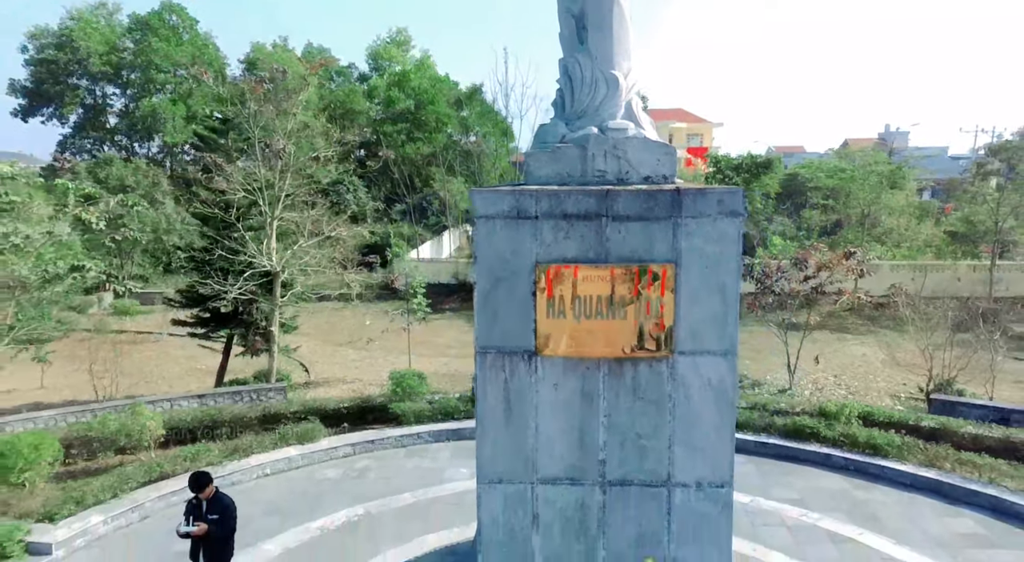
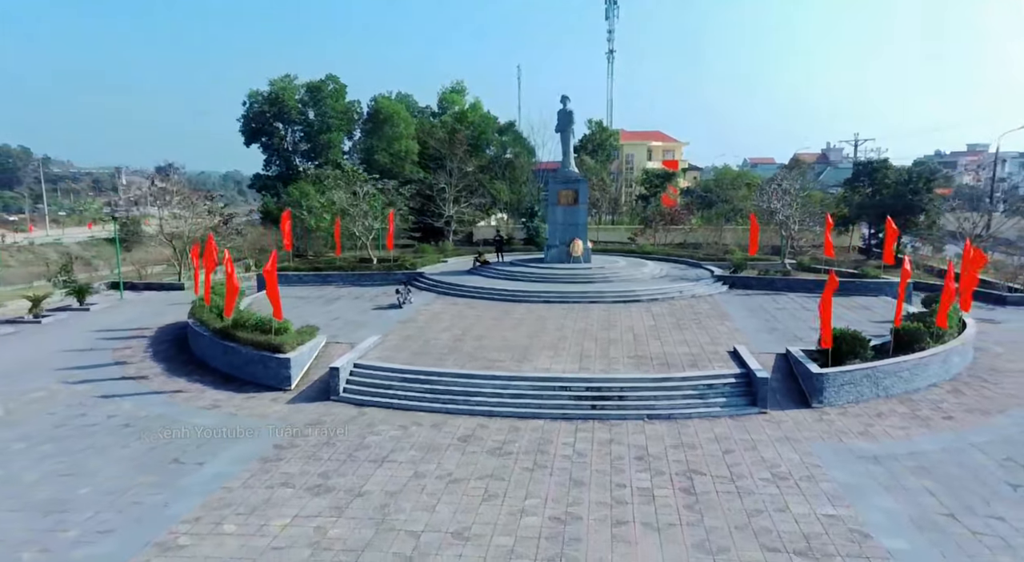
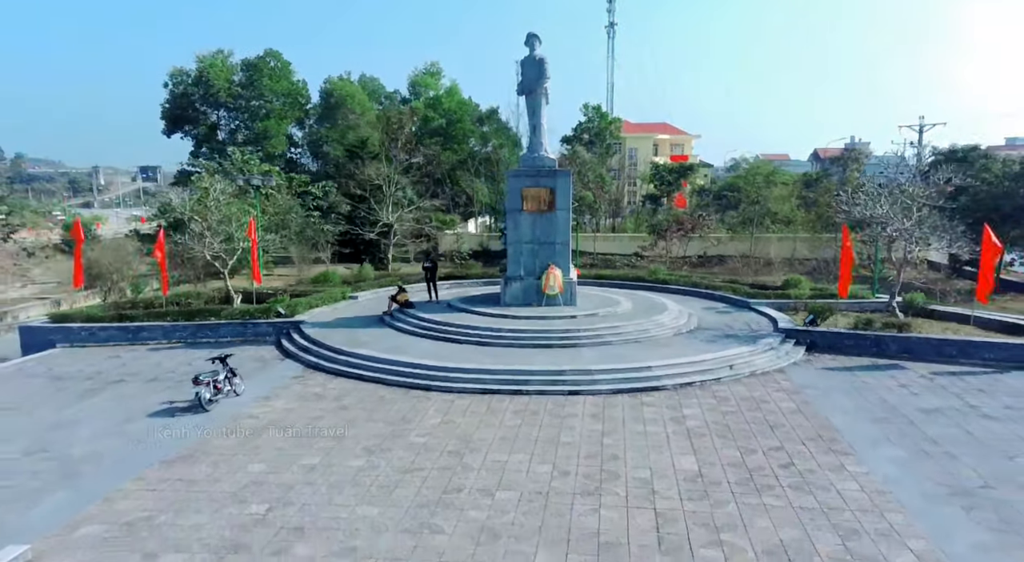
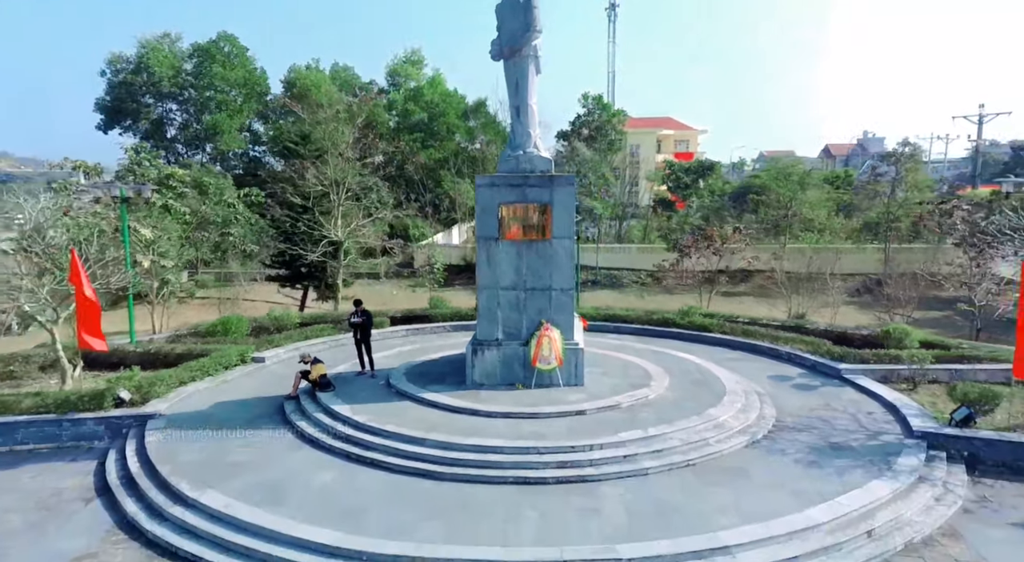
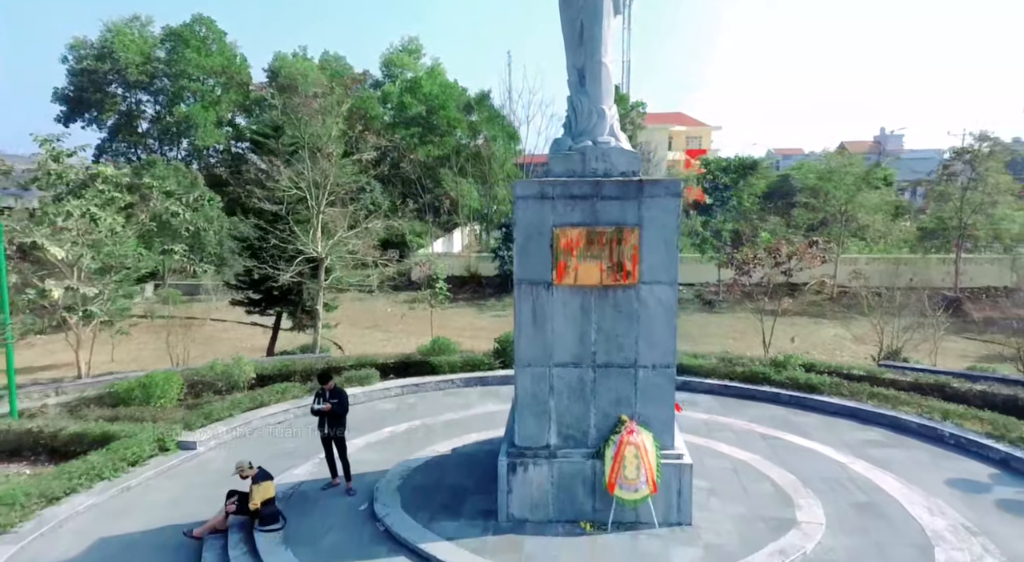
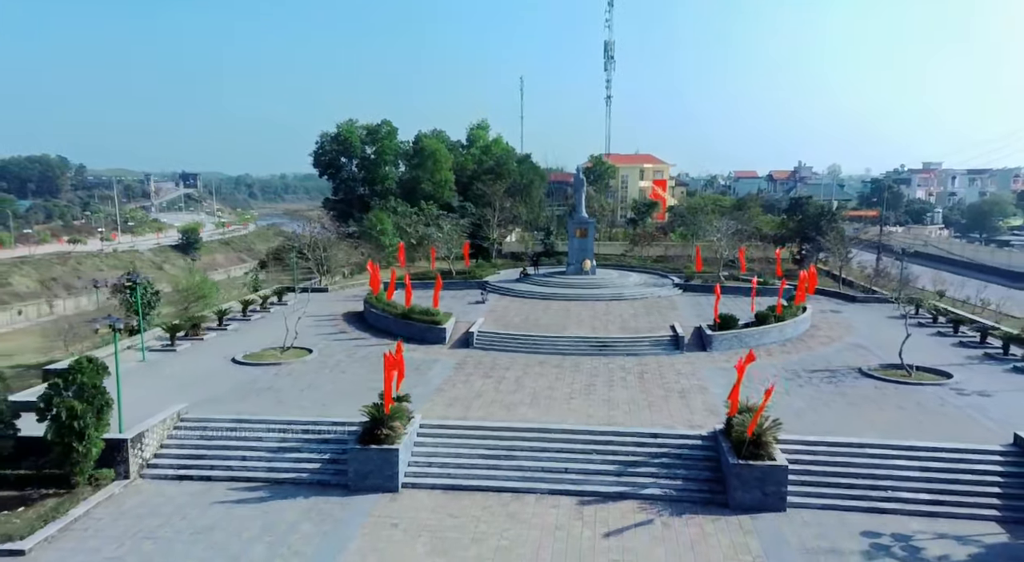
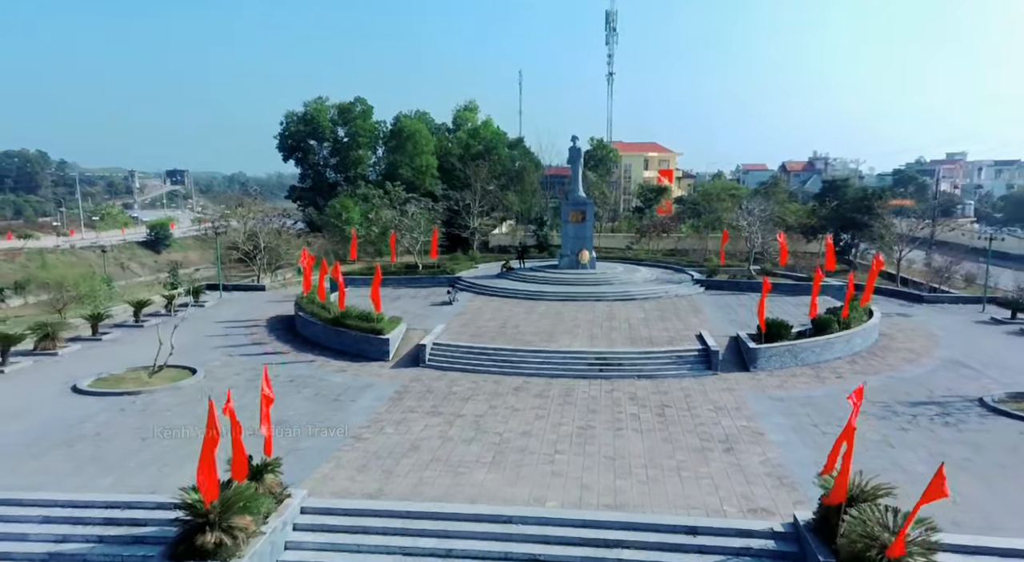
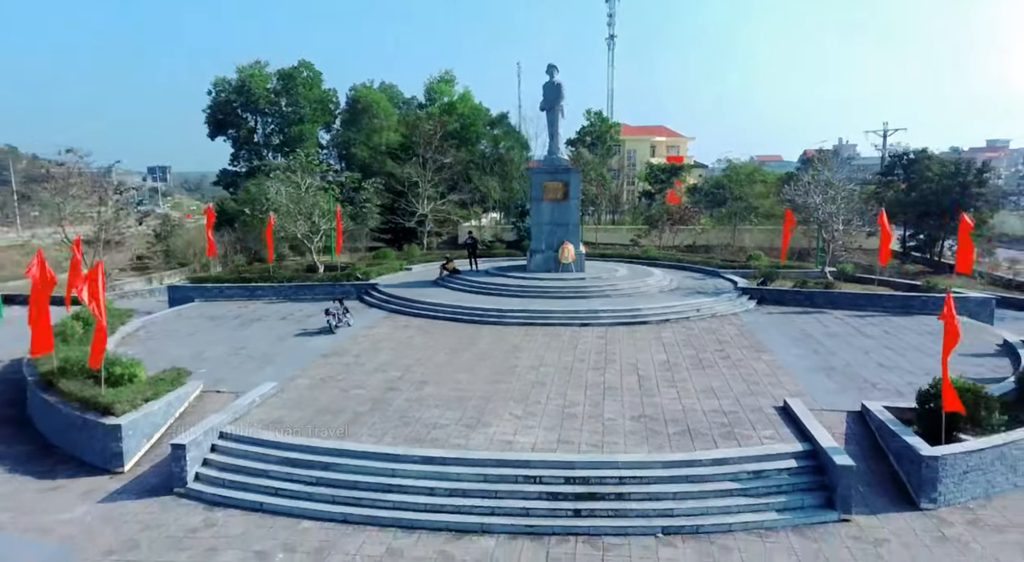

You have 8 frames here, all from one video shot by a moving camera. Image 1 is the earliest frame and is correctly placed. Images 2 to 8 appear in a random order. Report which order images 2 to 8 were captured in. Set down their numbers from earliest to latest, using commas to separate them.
5, 4, 3, 8, 2, 7, 6
